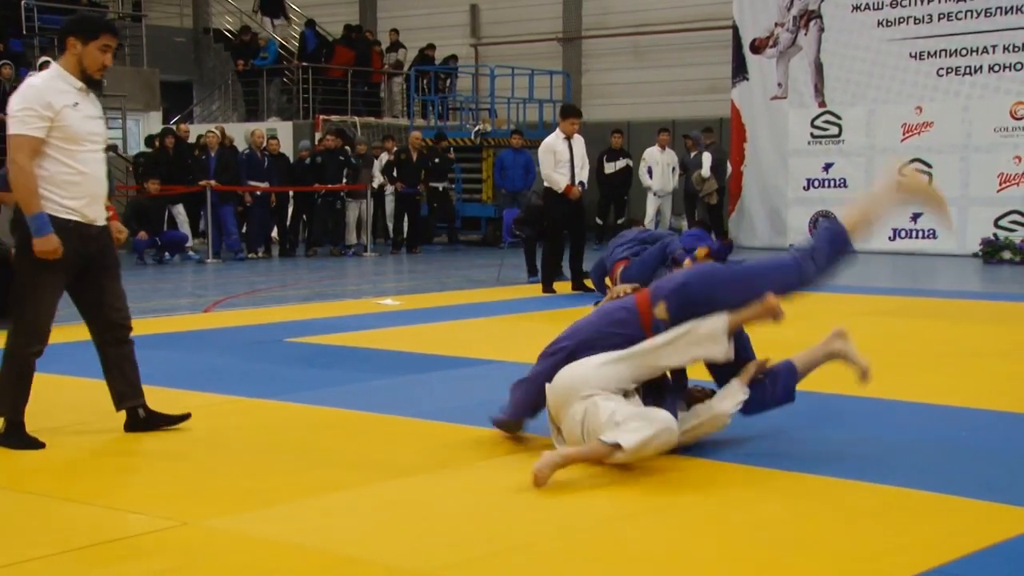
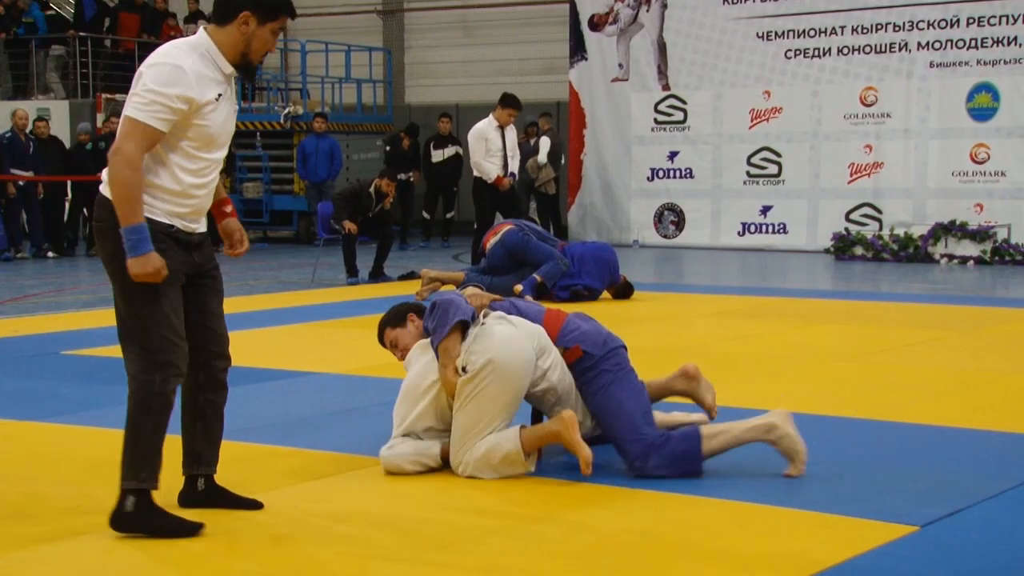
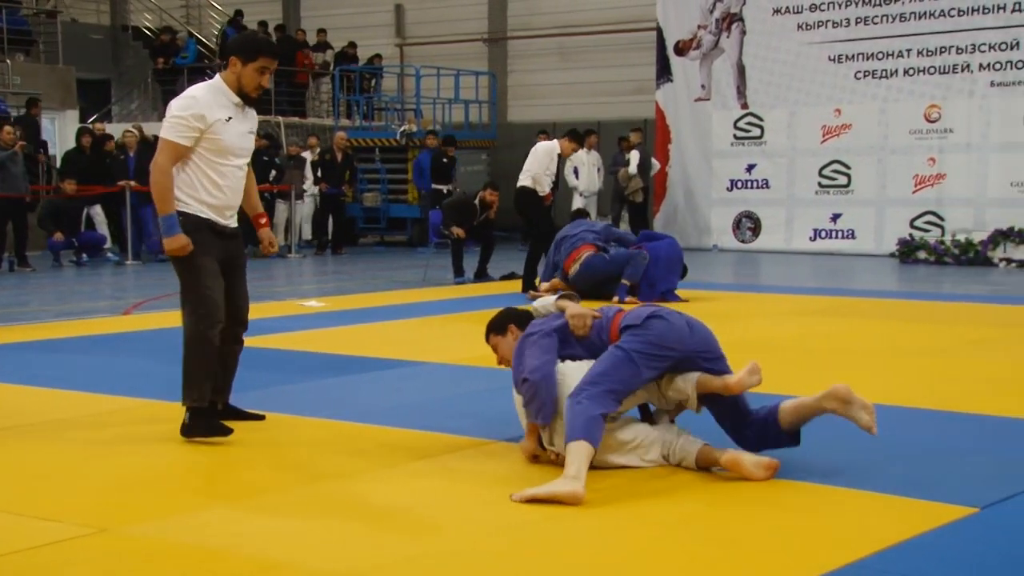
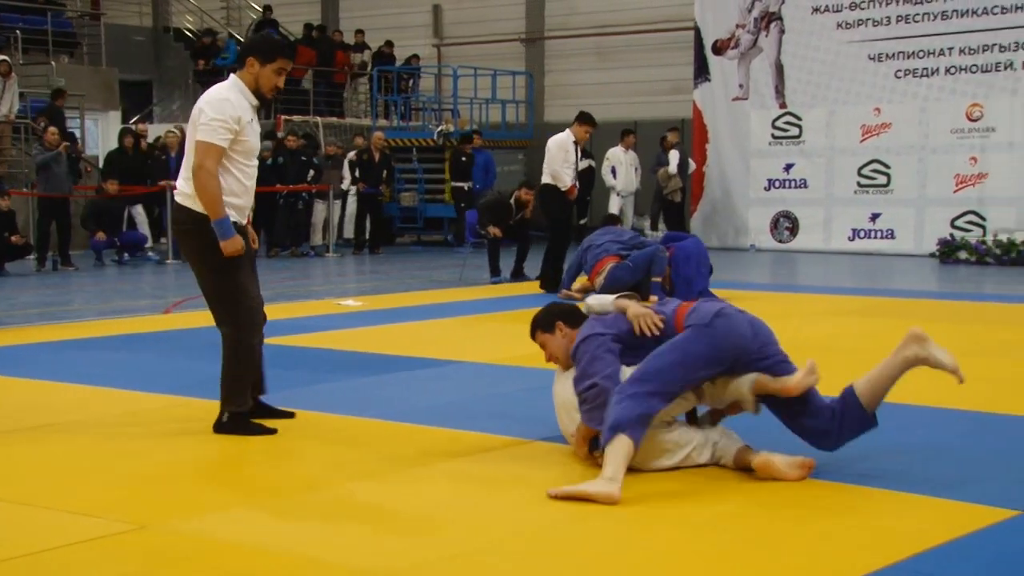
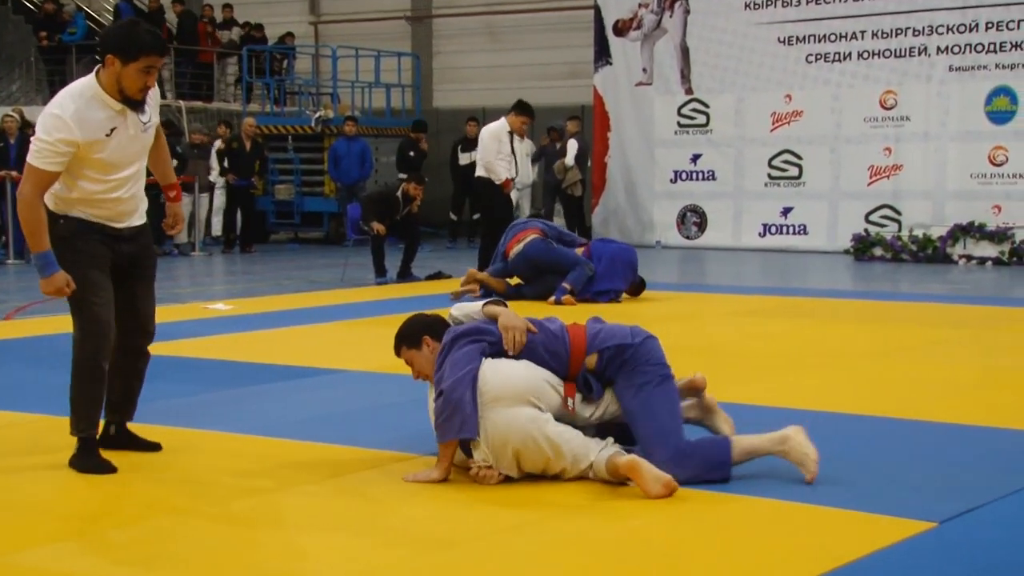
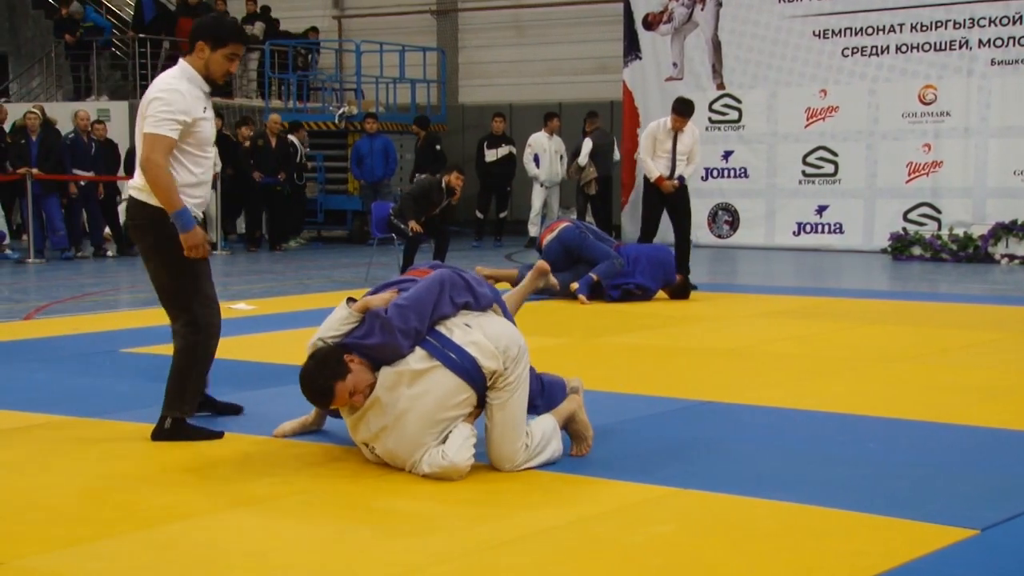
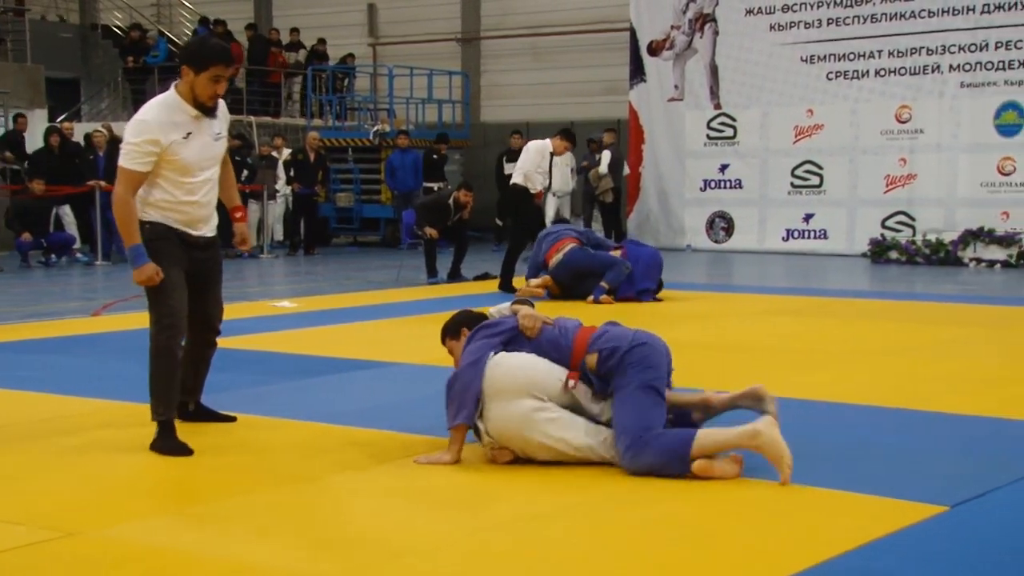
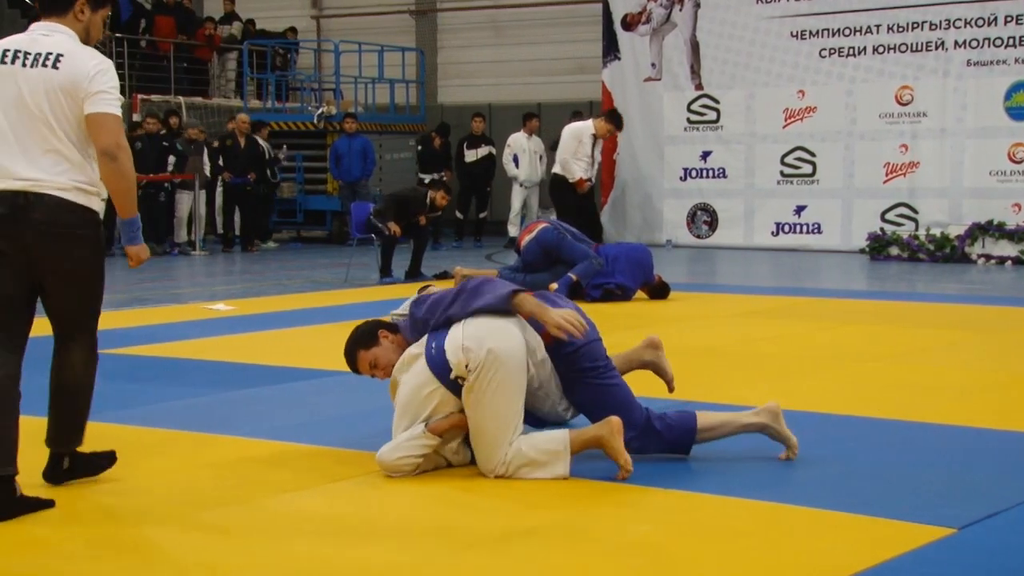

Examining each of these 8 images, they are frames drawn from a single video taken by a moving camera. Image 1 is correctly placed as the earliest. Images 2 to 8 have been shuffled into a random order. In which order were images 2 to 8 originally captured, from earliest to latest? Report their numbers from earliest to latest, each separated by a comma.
4, 3, 7, 5, 2, 8, 6
